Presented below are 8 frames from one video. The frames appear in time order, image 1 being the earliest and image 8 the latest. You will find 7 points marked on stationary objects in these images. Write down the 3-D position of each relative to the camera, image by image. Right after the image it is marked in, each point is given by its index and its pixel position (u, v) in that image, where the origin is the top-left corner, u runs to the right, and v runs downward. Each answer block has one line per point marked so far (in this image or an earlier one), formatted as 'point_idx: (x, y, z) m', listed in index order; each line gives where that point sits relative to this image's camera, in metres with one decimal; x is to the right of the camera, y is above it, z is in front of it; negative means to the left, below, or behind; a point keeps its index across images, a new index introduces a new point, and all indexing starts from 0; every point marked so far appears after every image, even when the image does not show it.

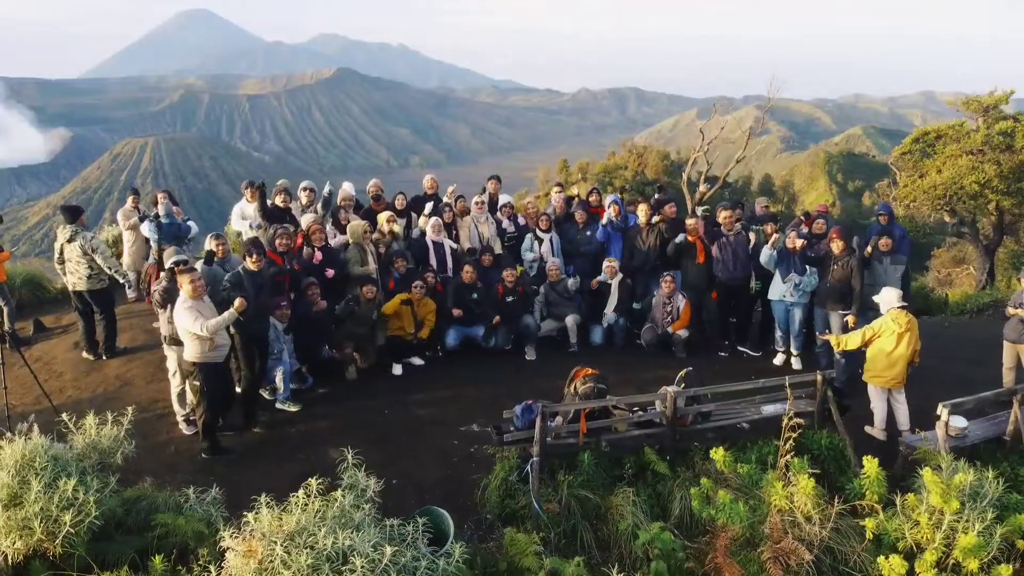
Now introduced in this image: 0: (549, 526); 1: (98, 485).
0: (+0.2, -1.1, +4.2) m
1: (-1.7, -0.8, +3.9) m
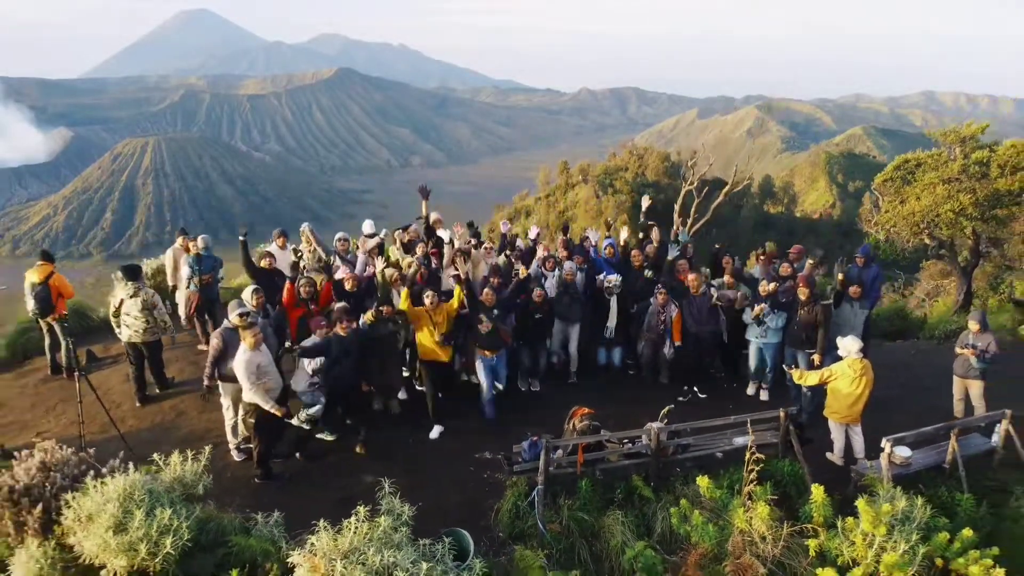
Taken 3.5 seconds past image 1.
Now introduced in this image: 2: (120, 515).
0: (+0.2, -1.4, +5.0) m
1: (-1.7, -1.1, +4.8) m
2: (-1.9, -1.1, +4.5) m
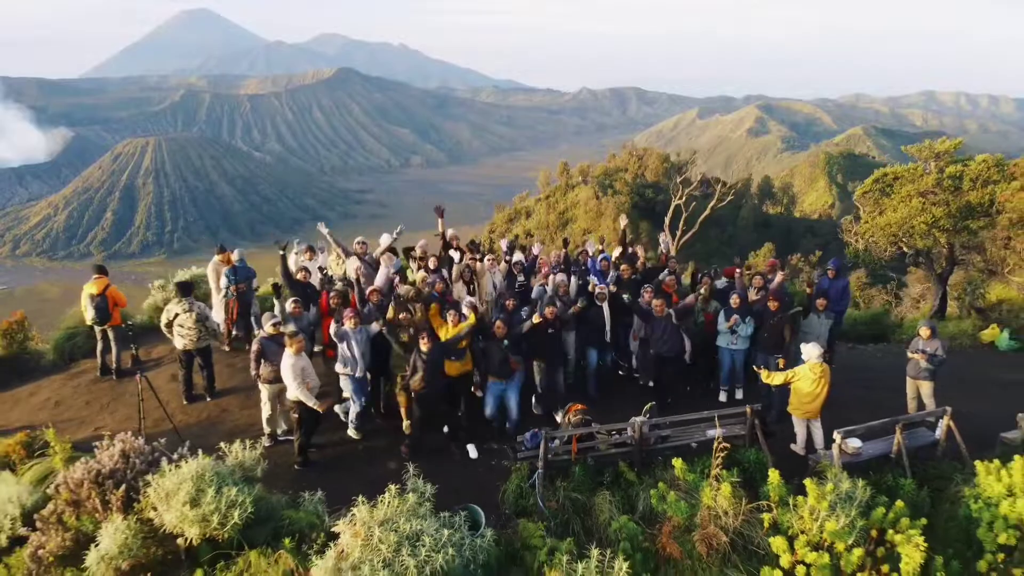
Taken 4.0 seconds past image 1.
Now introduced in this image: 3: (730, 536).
0: (+0.2, -1.5, +6.0) m
1: (-1.6, -1.2, +5.7) m
2: (-1.9, -1.2, +5.5) m
3: (+1.3, -1.5, +5.7) m
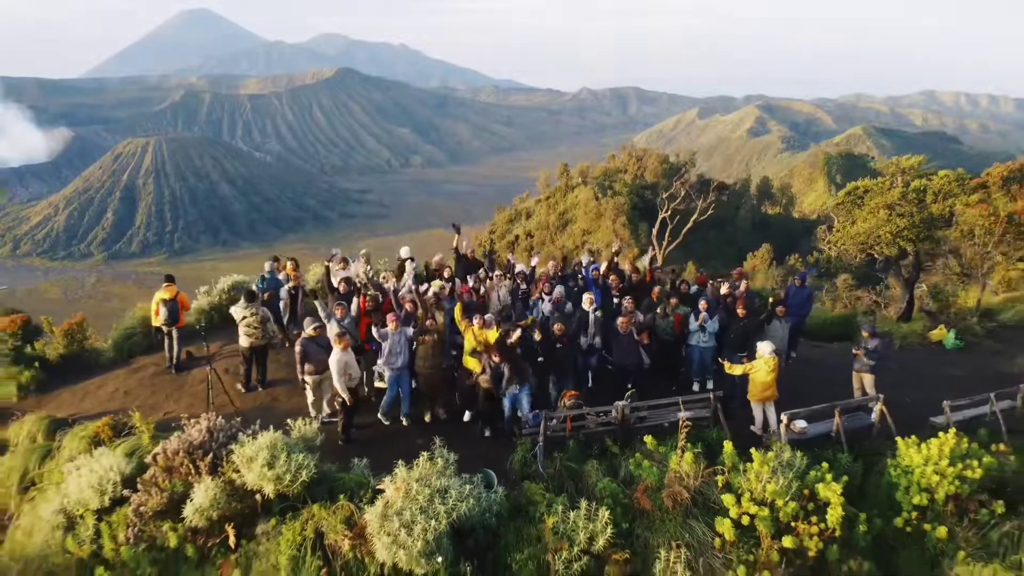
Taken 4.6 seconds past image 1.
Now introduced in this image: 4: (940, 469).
0: (+0.3, -1.6, +7.4) m
1: (-1.6, -1.3, +7.2) m
2: (-1.8, -1.3, +6.9) m
3: (+1.4, -1.6, +7.1) m
4: (+3.6, -1.5, +7.8) m
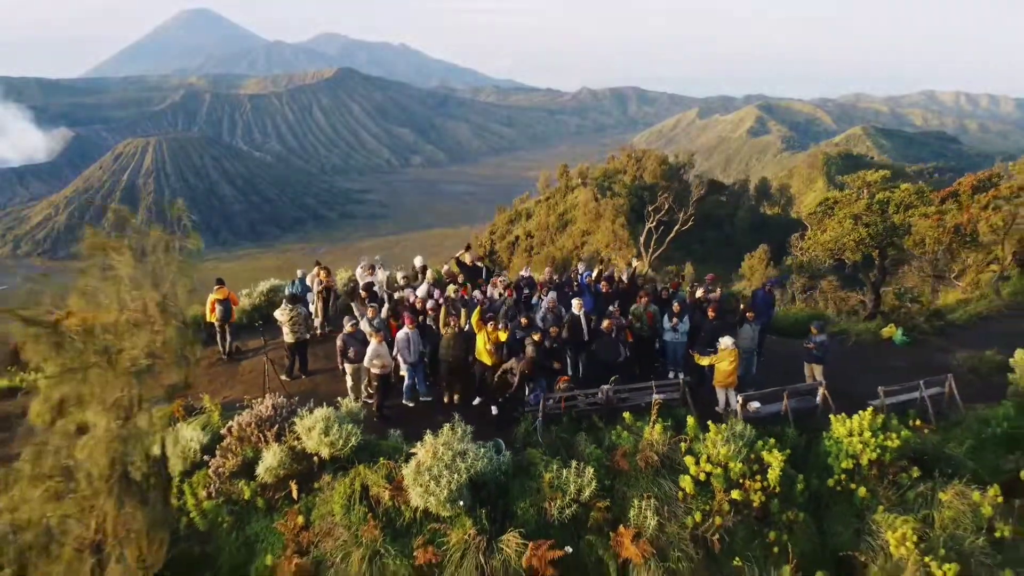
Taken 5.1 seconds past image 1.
0: (+0.3, -1.6, +9.2) m
1: (-1.5, -1.3, +9.0) m
2: (-1.8, -1.3, +8.7) m
3: (+1.4, -1.6, +8.9) m
4: (+3.6, -1.6, +9.6) m
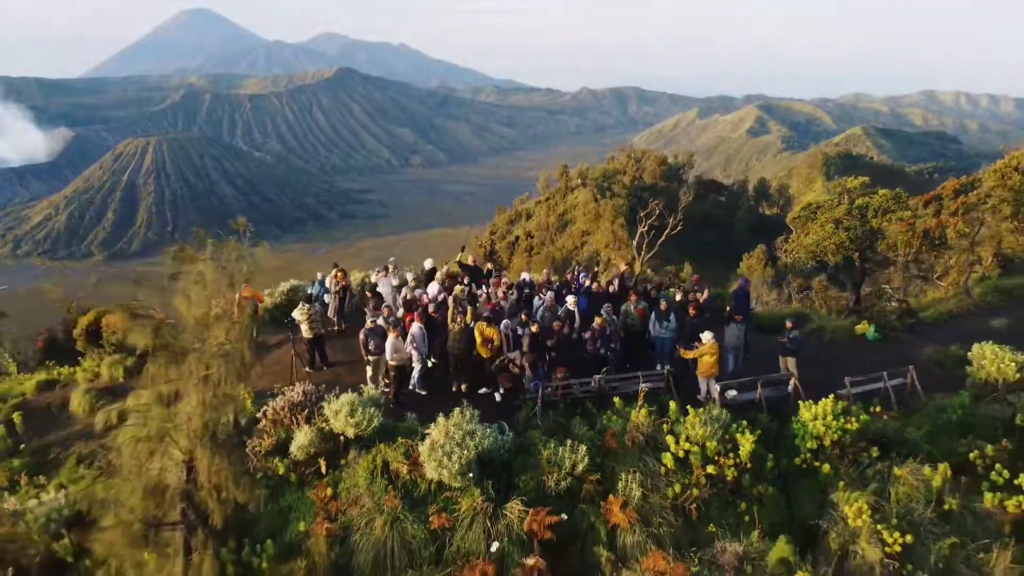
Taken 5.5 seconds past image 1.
0: (+0.4, -1.6, +10.4) m
1: (-1.5, -1.3, +10.1) m
2: (-1.7, -1.3, +9.9) m
3: (+1.5, -1.6, +10.1) m
4: (+3.7, -1.6, +10.8) m
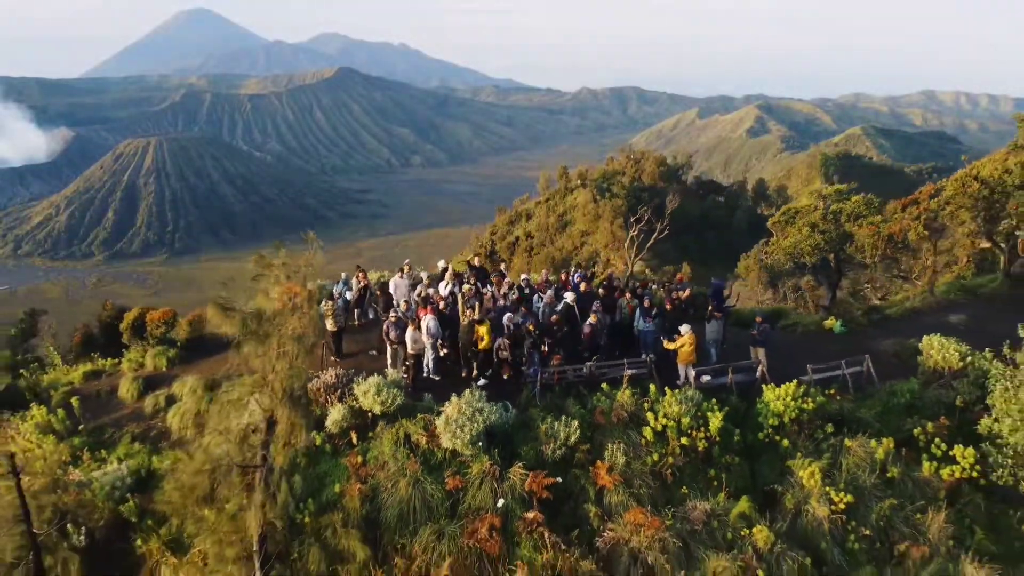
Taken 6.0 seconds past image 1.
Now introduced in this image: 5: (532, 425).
0: (+0.4, -1.6, +12.1) m
1: (-1.5, -1.3, +11.8) m
2: (-1.7, -1.3, +11.6) m
3: (+1.5, -1.6, +11.8) m
4: (+3.7, -1.5, +12.4) m
5: (+0.3, -1.7, +11.6) m
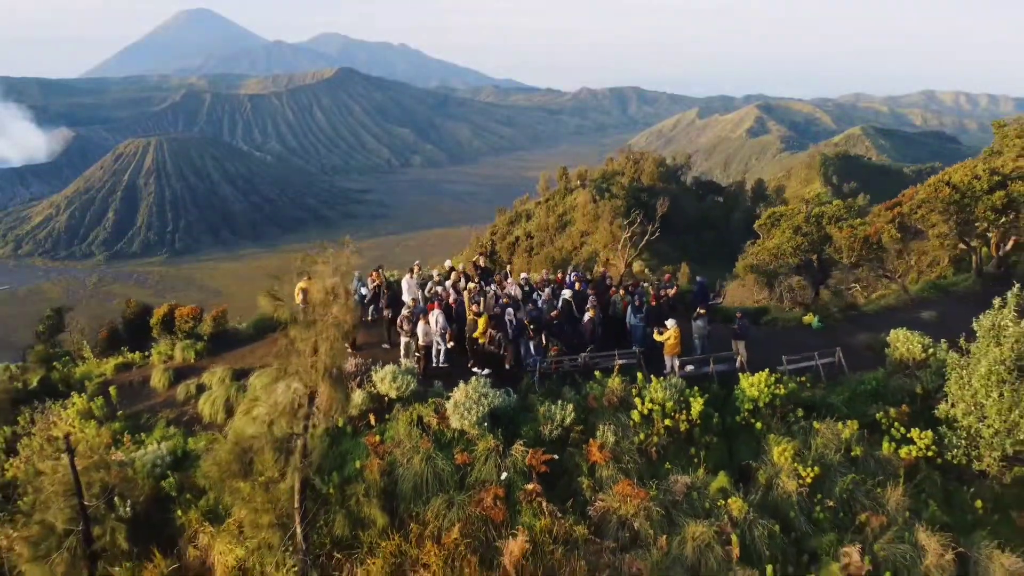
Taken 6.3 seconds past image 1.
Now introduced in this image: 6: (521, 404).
0: (+0.4, -1.5, +13.4) m
1: (-1.4, -1.3, +13.2) m
2: (-1.7, -1.3, +12.9) m
3: (+1.5, -1.6, +13.1) m
4: (+3.7, -1.5, +13.8) m
5: (+0.3, -1.7, +13.0) m
6: (+0.1, -1.6, +13.1) m
